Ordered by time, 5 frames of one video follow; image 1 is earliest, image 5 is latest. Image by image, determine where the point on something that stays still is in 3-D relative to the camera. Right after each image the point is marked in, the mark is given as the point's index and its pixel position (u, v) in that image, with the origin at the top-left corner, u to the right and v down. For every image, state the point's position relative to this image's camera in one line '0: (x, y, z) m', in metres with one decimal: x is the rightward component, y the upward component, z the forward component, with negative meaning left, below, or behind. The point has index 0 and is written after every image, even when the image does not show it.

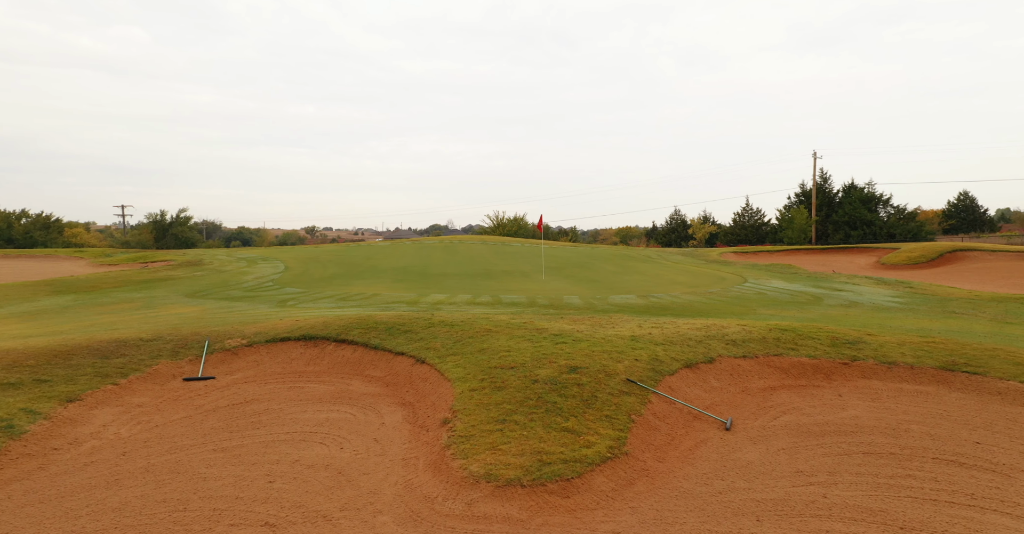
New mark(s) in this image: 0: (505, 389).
0: (-0.1, -1.8, +8.2) m
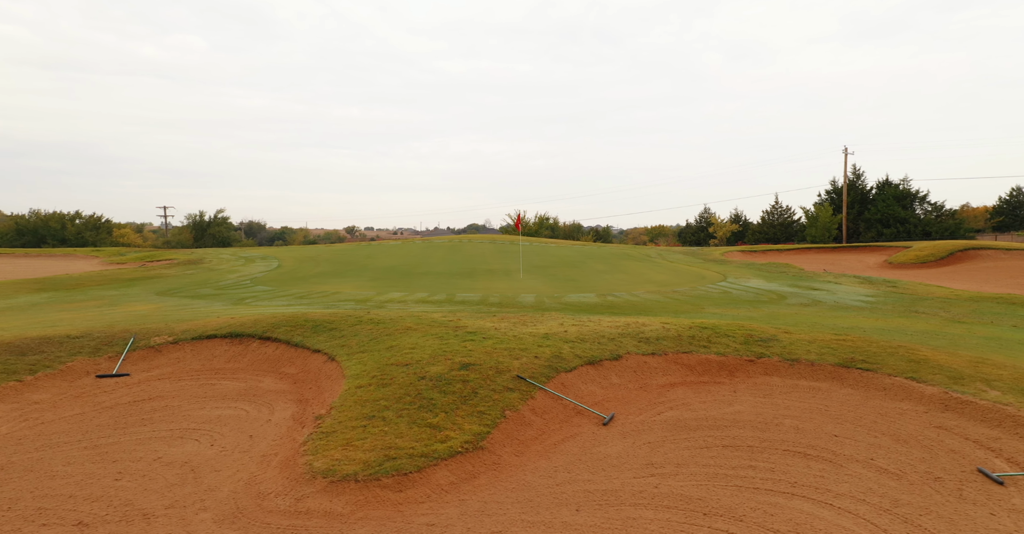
0: (-1.8, -1.8, +8.2) m
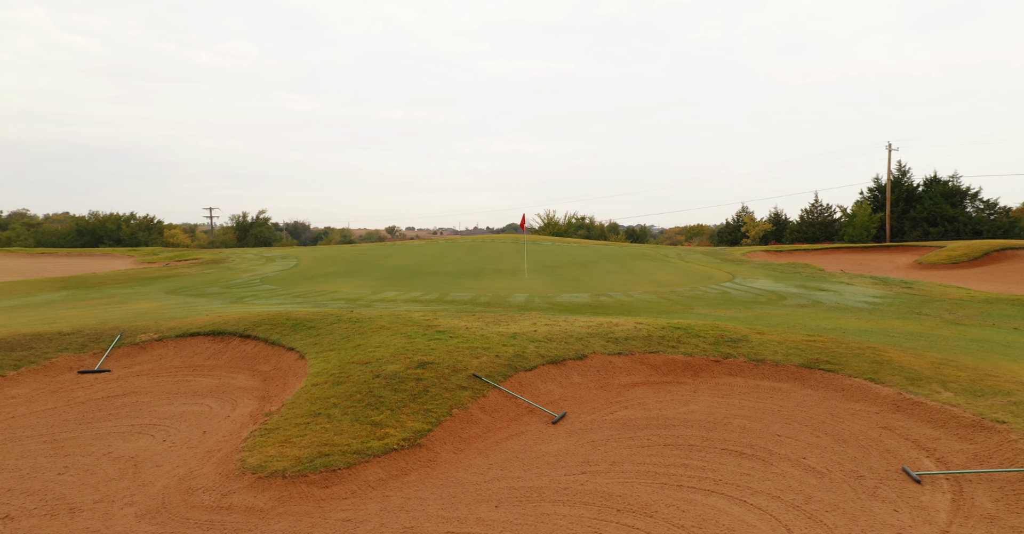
0: (-2.6, -1.8, +8.3) m
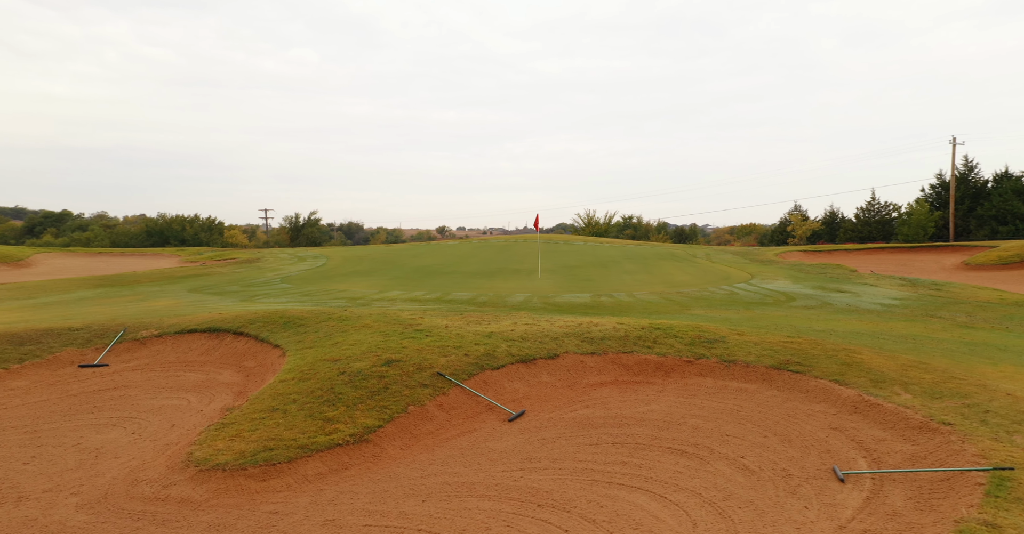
0: (-3.2, -1.8, +8.6) m
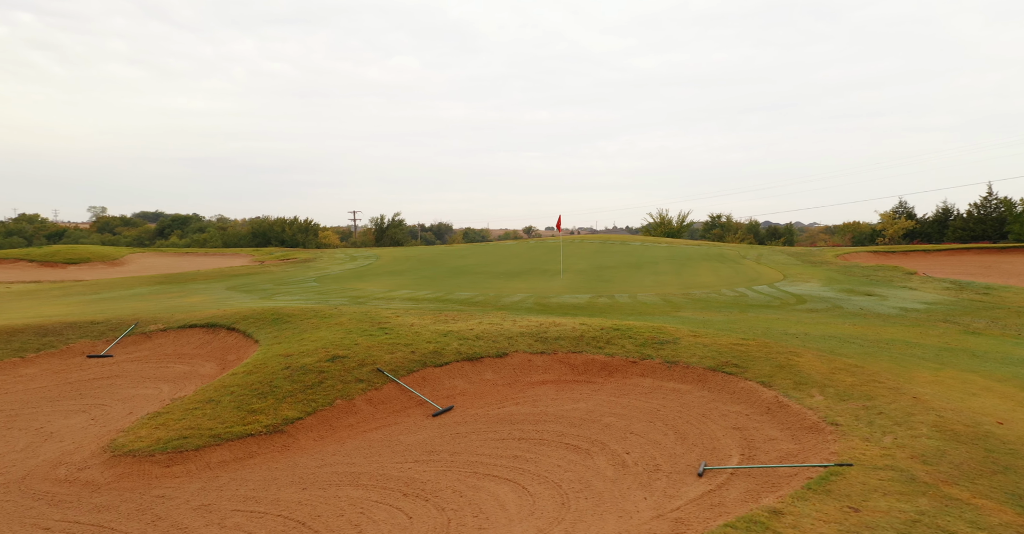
0: (-4.3, -1.8, +9.2) m
